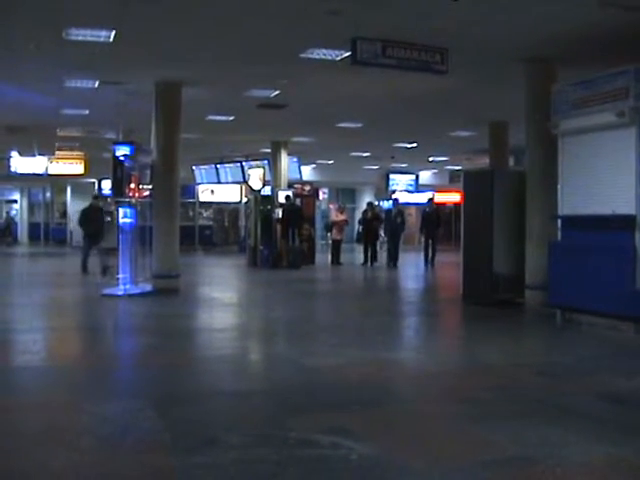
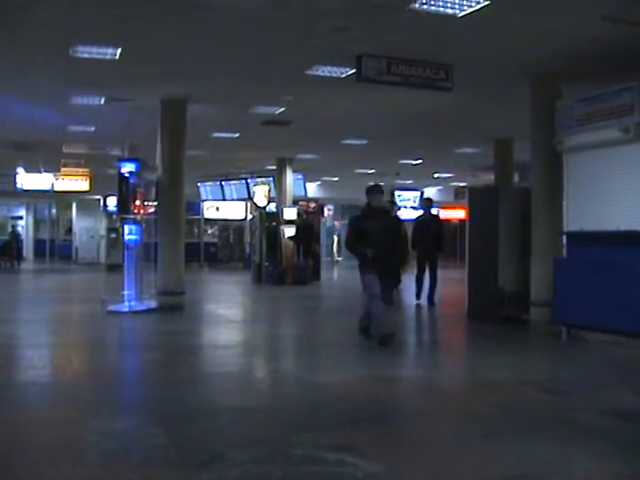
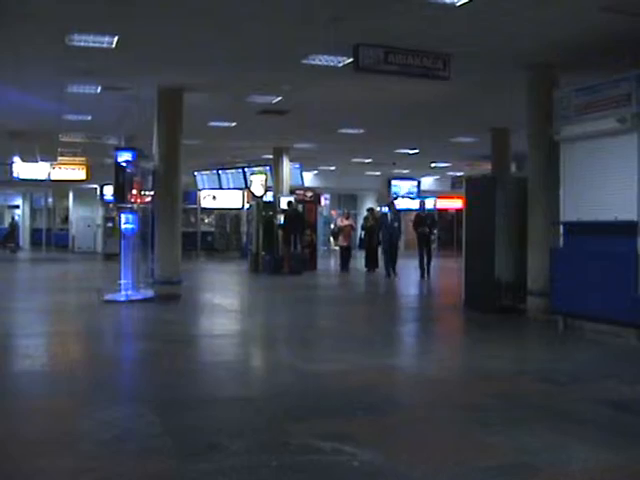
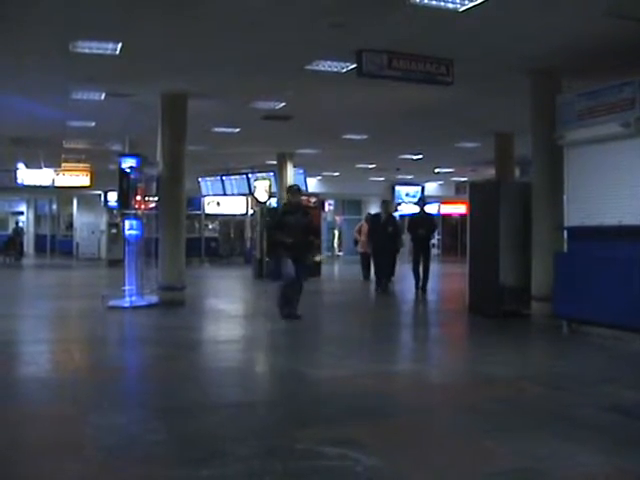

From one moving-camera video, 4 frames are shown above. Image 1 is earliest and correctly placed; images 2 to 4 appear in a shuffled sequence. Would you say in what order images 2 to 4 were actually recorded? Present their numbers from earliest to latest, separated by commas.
3, 4, 2
